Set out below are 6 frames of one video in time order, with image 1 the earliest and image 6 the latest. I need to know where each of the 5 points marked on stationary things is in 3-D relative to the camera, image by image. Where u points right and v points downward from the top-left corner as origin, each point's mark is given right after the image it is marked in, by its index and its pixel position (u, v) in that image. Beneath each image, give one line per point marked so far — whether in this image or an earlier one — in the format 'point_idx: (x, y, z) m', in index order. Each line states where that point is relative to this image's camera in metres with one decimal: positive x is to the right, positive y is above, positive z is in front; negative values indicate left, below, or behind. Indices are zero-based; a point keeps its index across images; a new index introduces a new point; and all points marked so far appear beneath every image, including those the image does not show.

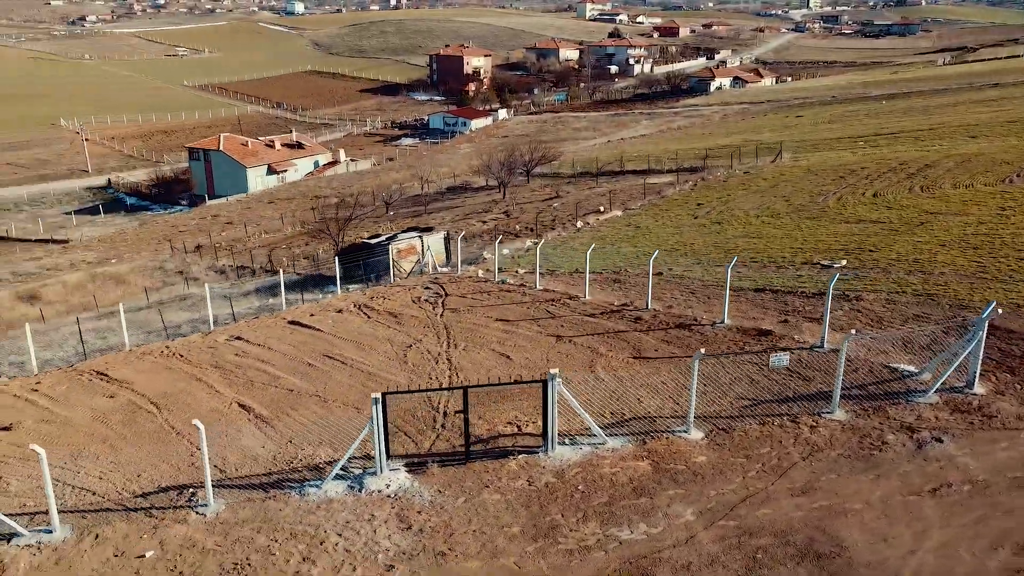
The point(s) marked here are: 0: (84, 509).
0: (-4.6, -2.4, +8.6) m
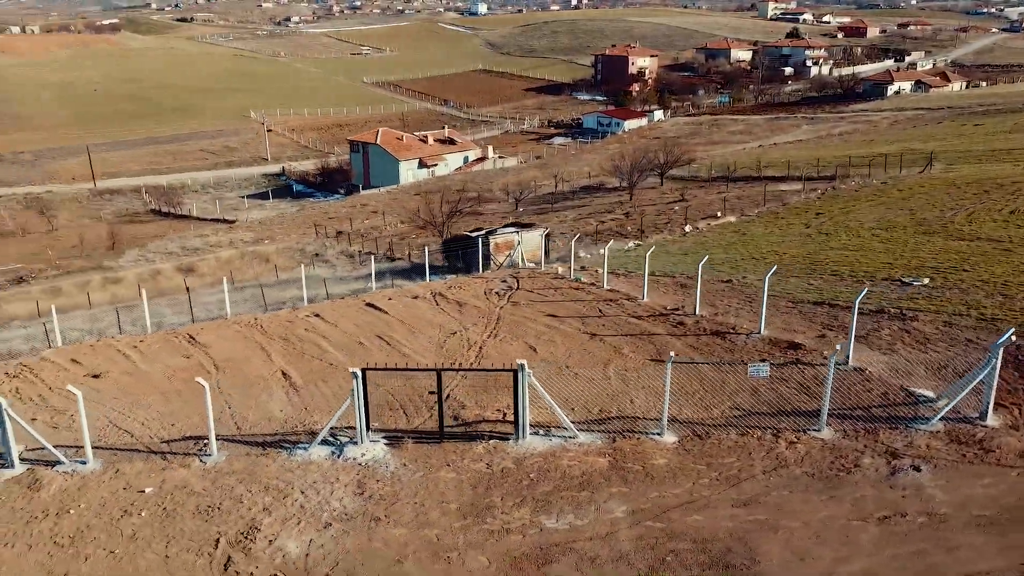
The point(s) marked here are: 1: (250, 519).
0: (-4.9, -2.0, +9.9) m
1: (-2.6, -2.3, +7.9) m
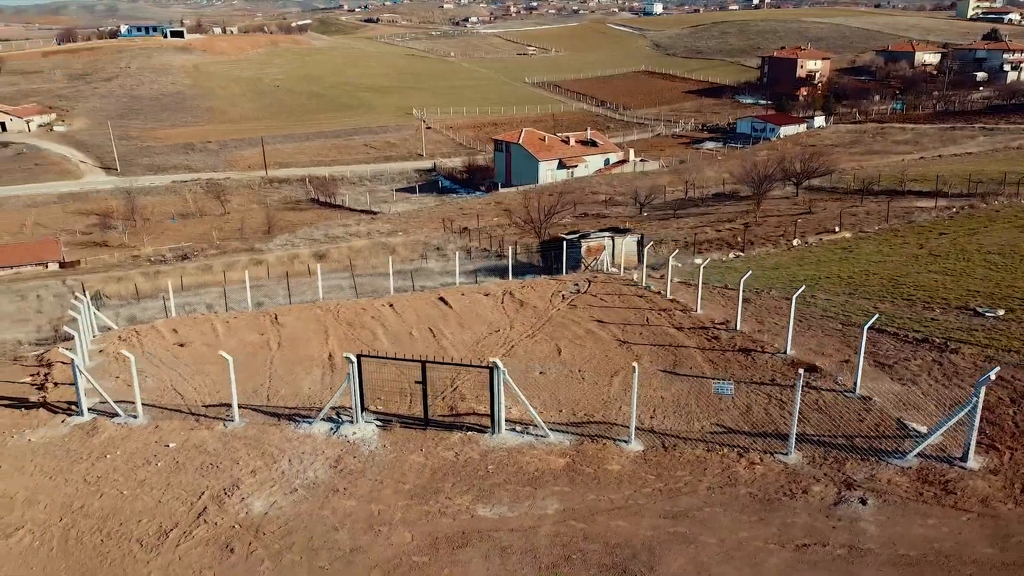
0: (-4.9, -1.7, +11.3) m
1: (-3.1, -2.1, +9.0) m
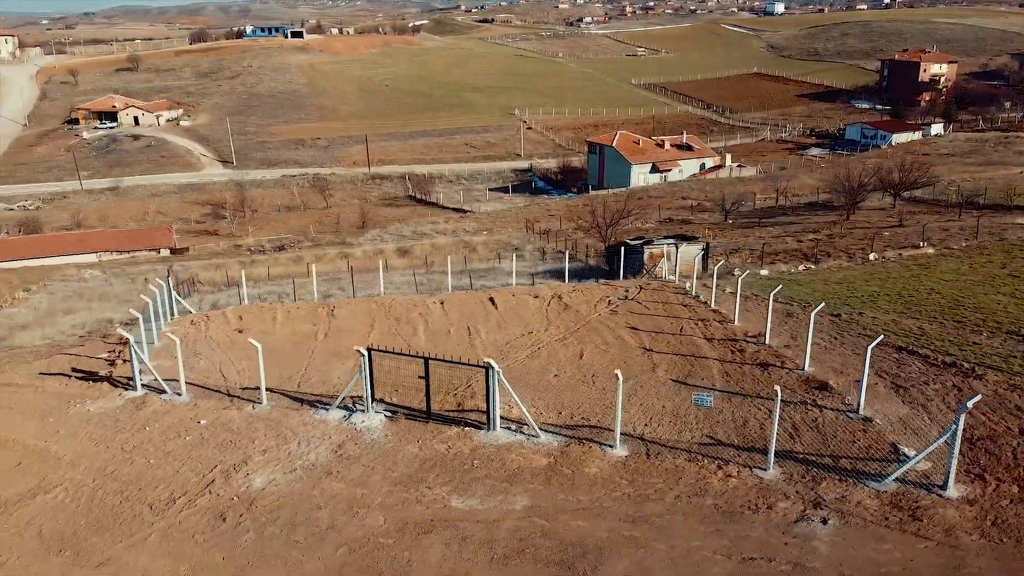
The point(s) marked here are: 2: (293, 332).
0: (-4.7, -1.5, +12.4) m
1: (-3.2, -2.0, +9.8) m
2: (-4.3, -0.9, +15.9) m
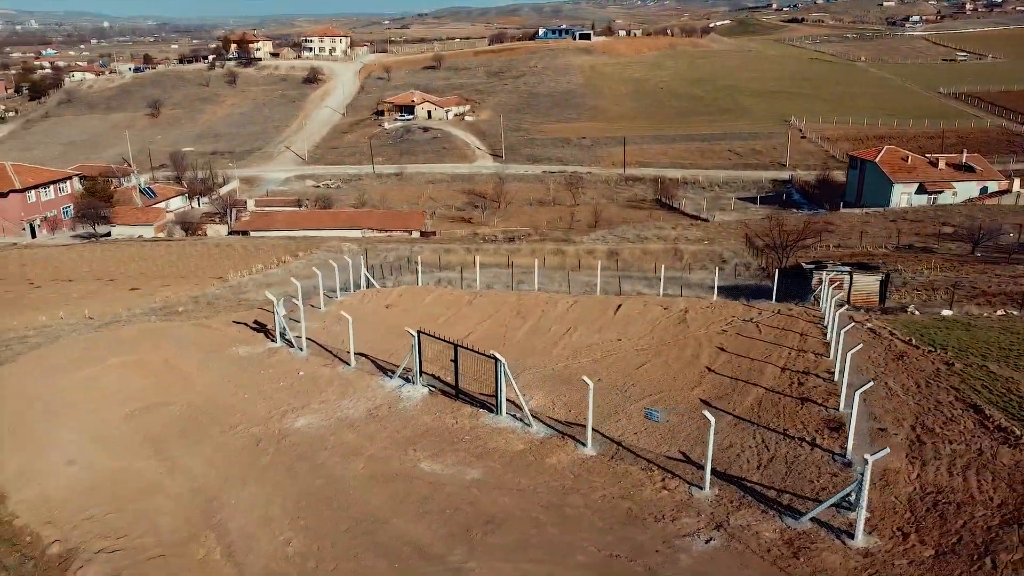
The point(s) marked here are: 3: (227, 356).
0: (-3.6, -1.1, +15.1) m
1: (-3.1, -1.7, +12.2) m
2: (-1.9, -0.6, +18.3) m
3: (-5.4, -1.3, +15.2) m
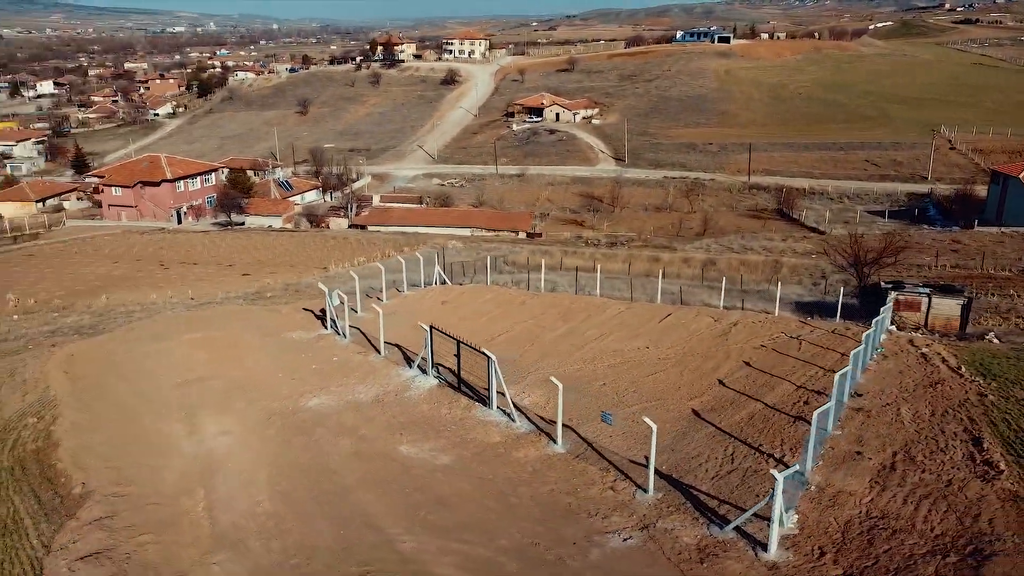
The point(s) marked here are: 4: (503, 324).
0: (-3.0, -1.0, +16.4) m
1: (-3.0, -1.6, +13.4) m
2: (-0.9, -0.5, +19.2) m
3: (-4.8, -1.0, +16.8) m
4: (-0.1, -0.8, +18.0) m
